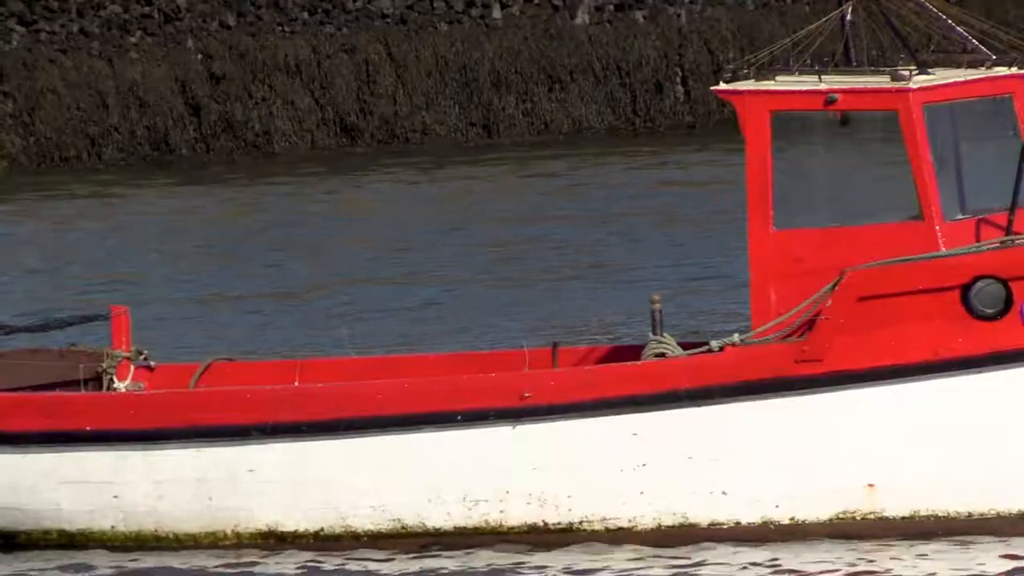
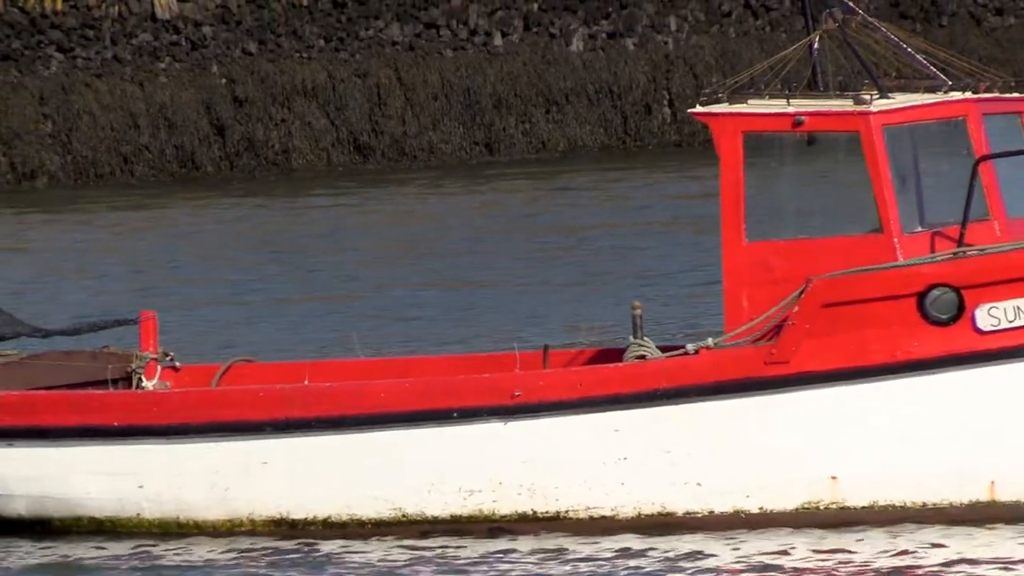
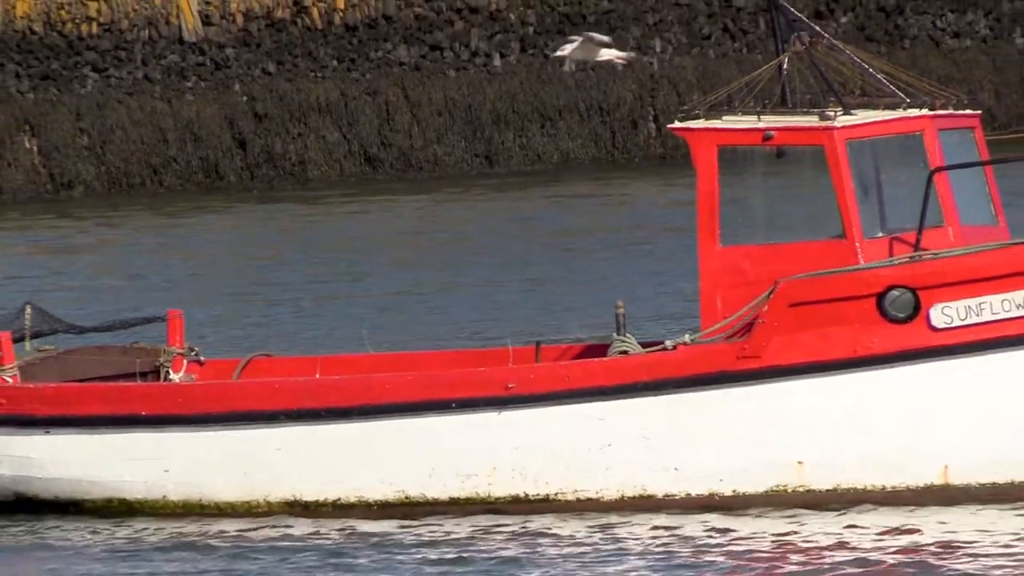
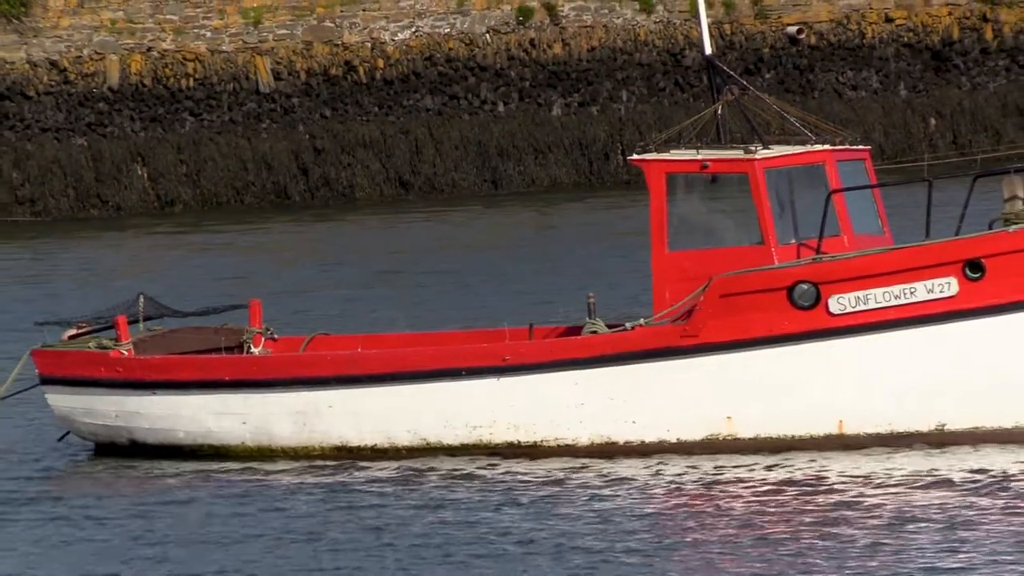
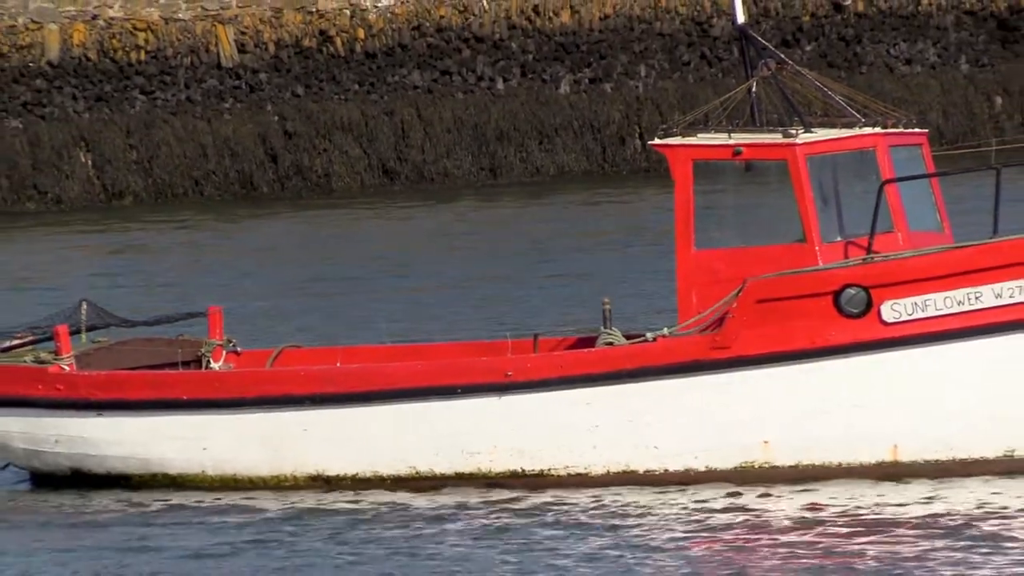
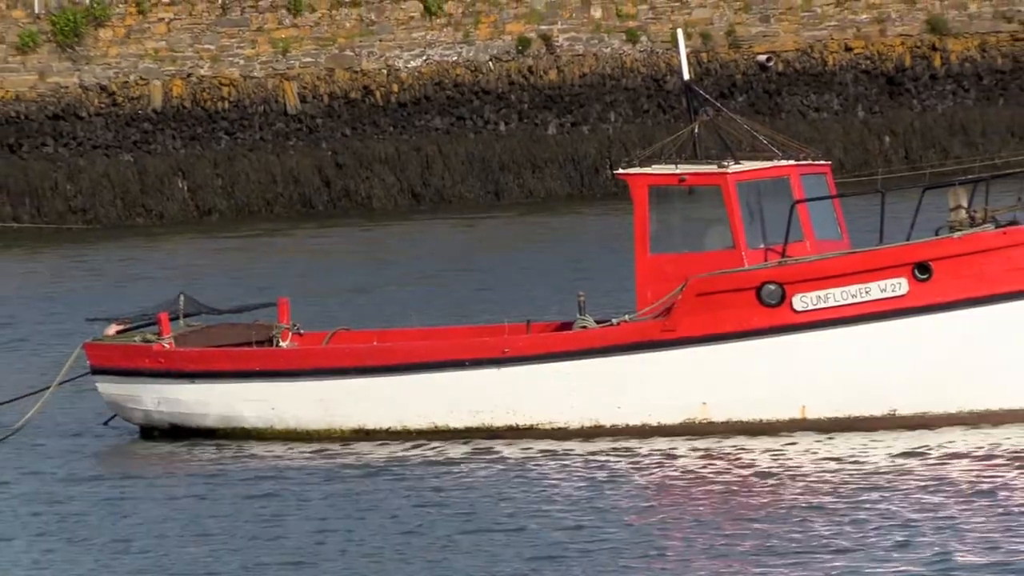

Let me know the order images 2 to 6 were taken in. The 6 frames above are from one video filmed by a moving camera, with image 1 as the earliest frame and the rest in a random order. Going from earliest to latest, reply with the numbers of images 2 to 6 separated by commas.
2, 3, 5, 4, 6
